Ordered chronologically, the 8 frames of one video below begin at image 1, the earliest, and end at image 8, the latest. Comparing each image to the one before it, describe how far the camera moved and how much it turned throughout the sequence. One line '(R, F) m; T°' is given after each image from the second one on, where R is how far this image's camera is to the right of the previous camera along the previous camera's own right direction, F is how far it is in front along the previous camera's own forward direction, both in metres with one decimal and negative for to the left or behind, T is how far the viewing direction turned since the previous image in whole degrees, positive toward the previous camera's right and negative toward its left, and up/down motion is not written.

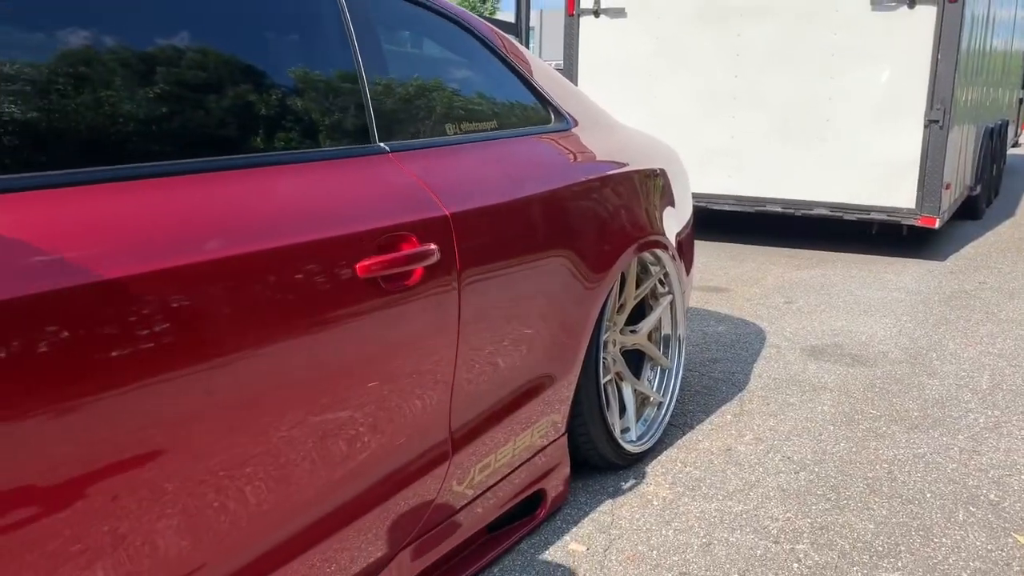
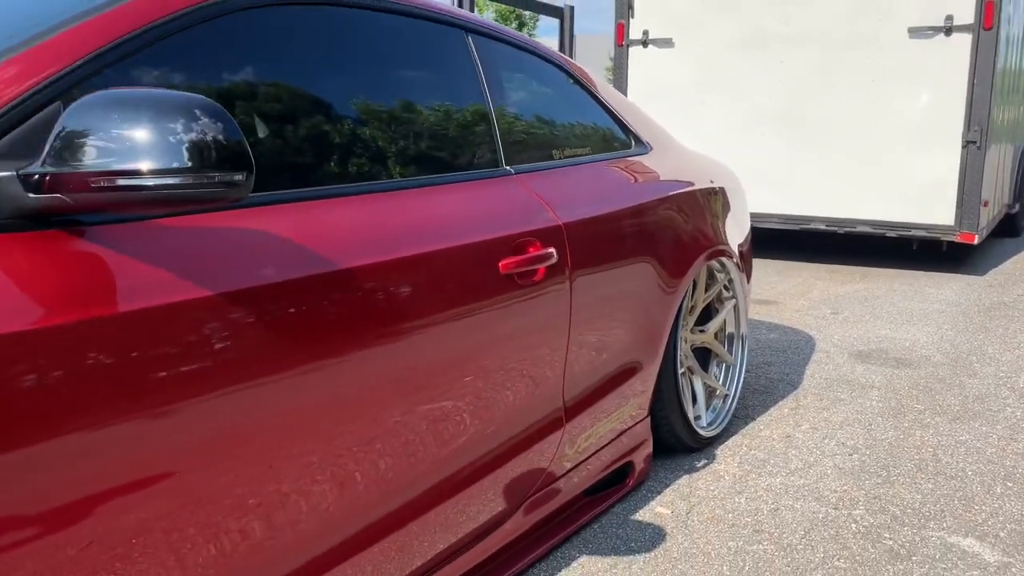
(-0.2, -0.4) m; -2°
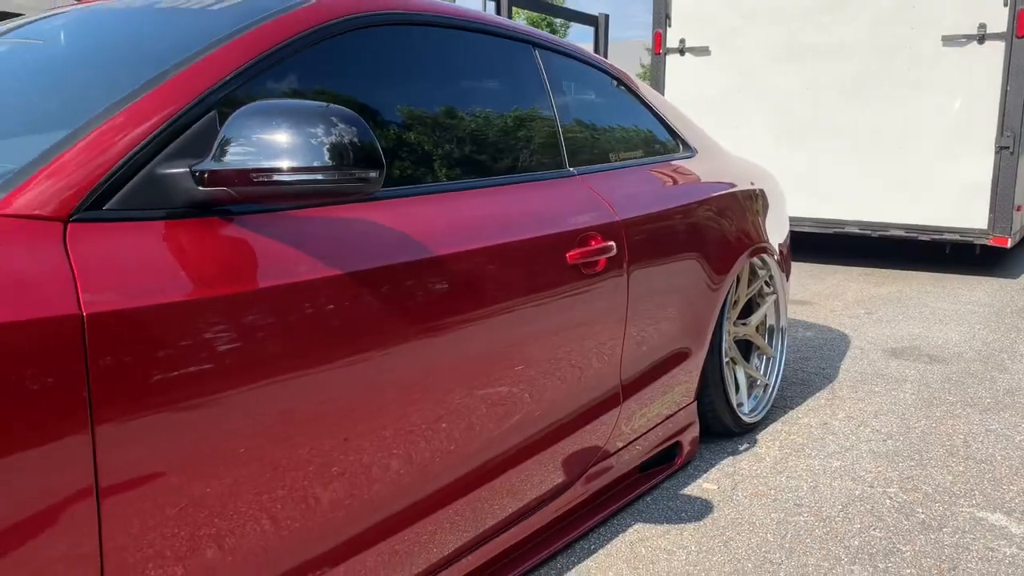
(-0.1, -0.2) m; -2°
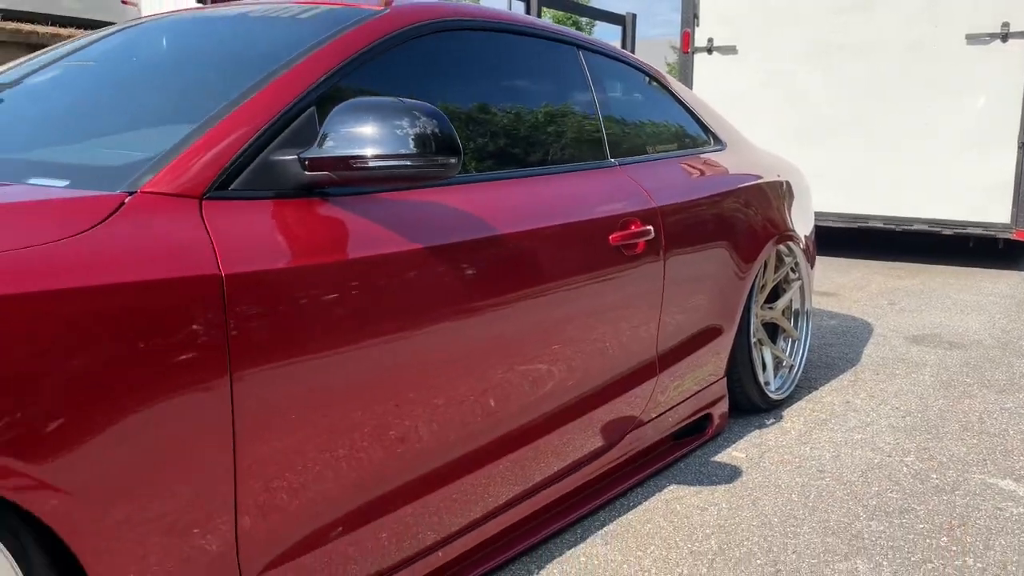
(-0.1, -0.2) m; -2°
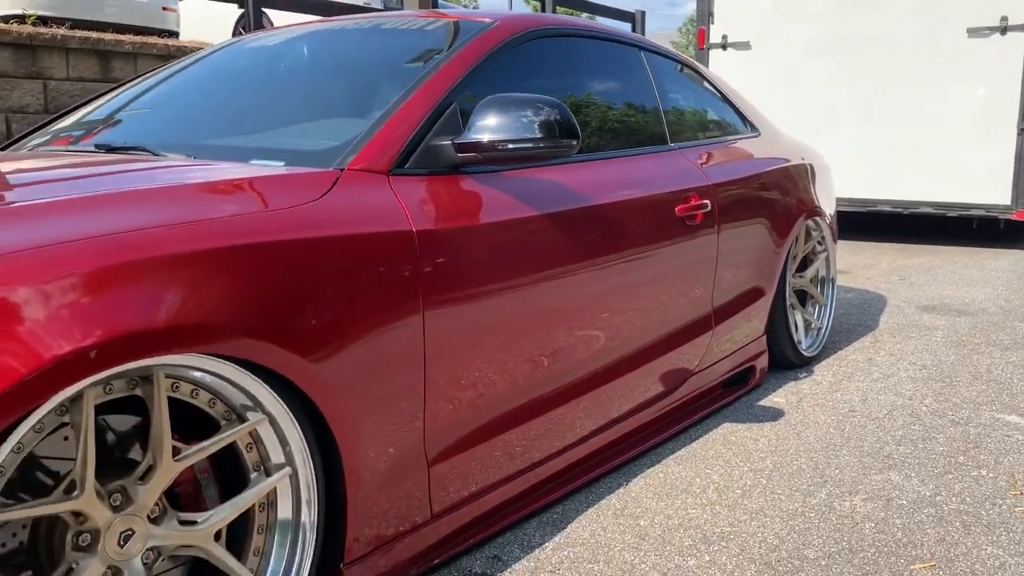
(-0.3, -0.5) m; 0°
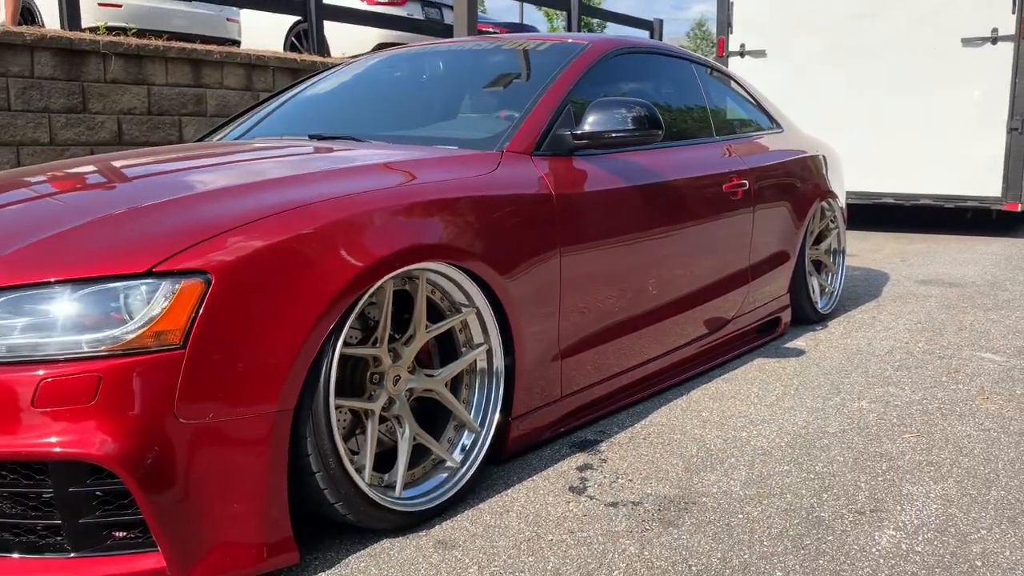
(-0.3, -0.9) m; 0°
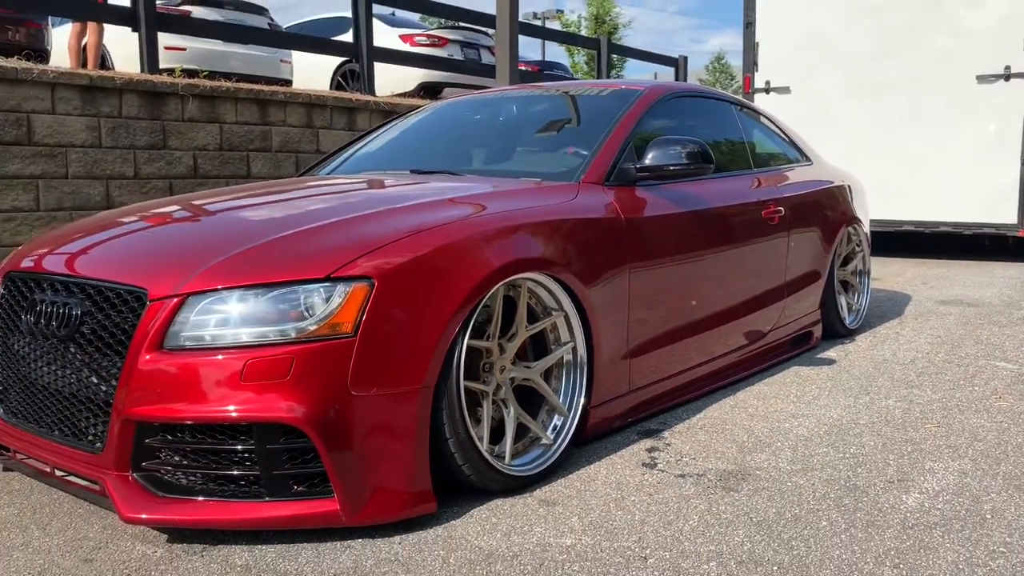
(-0.2, -0.5) m; -1°
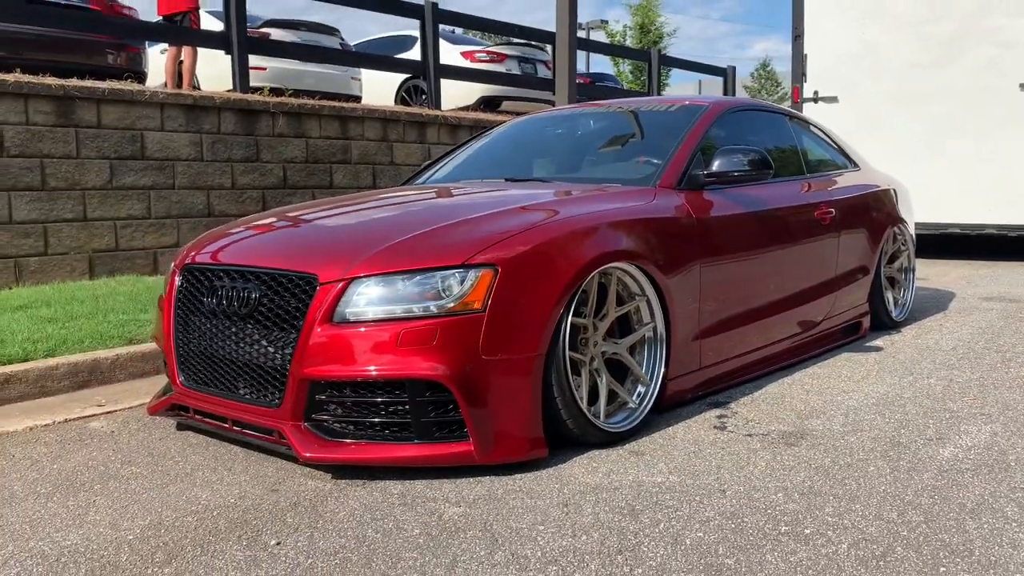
(-0.2, -0.6) m; -3°
